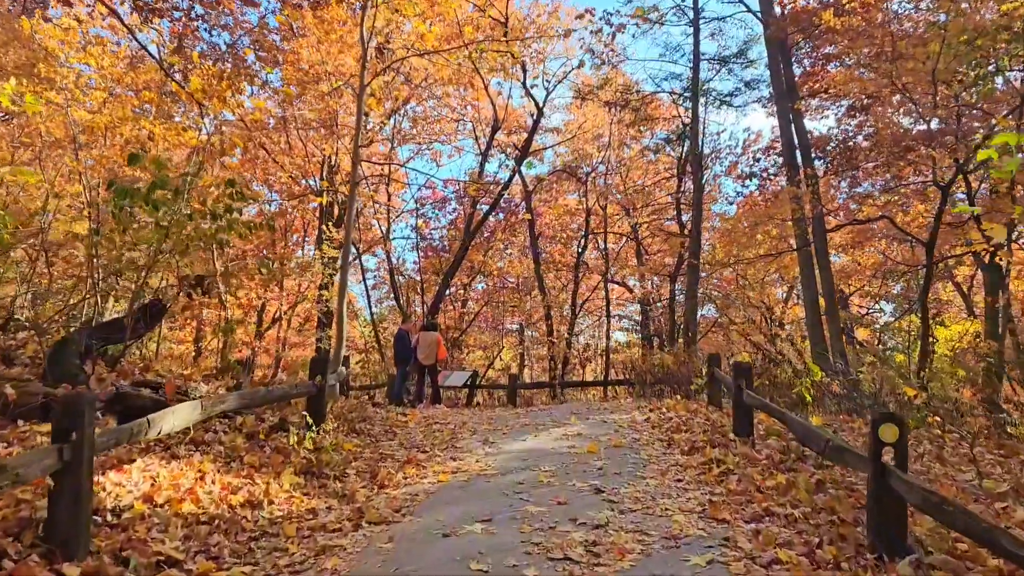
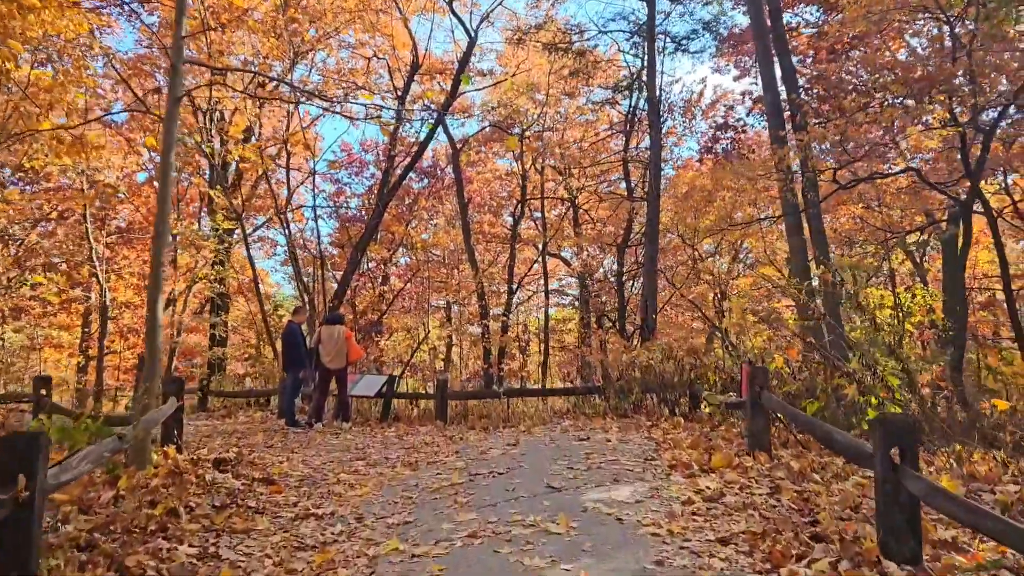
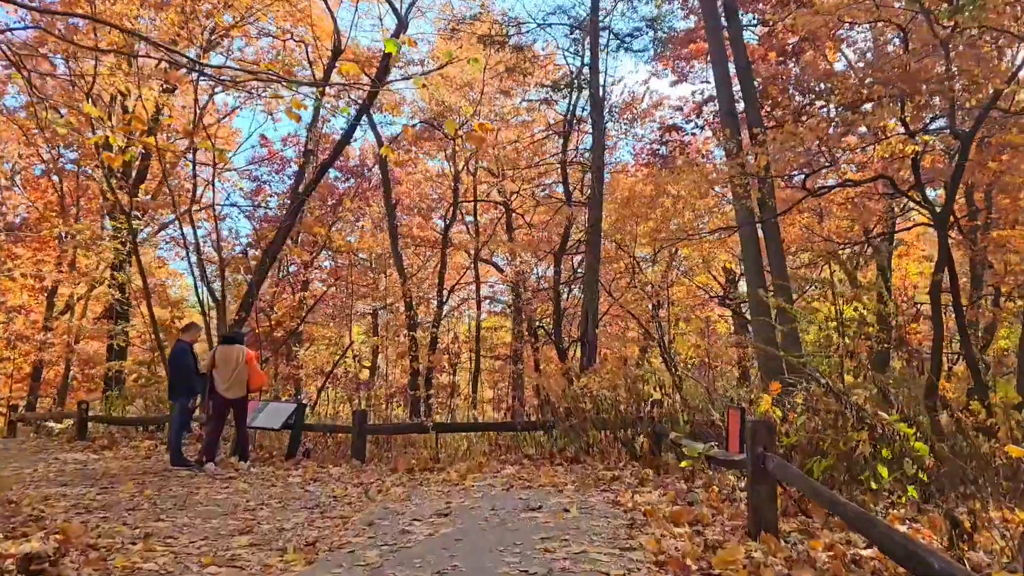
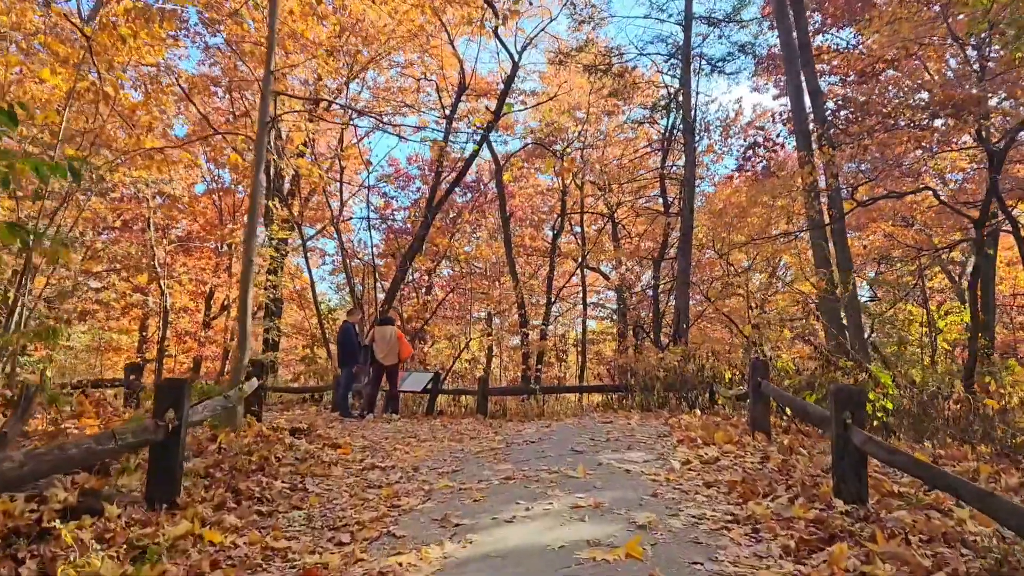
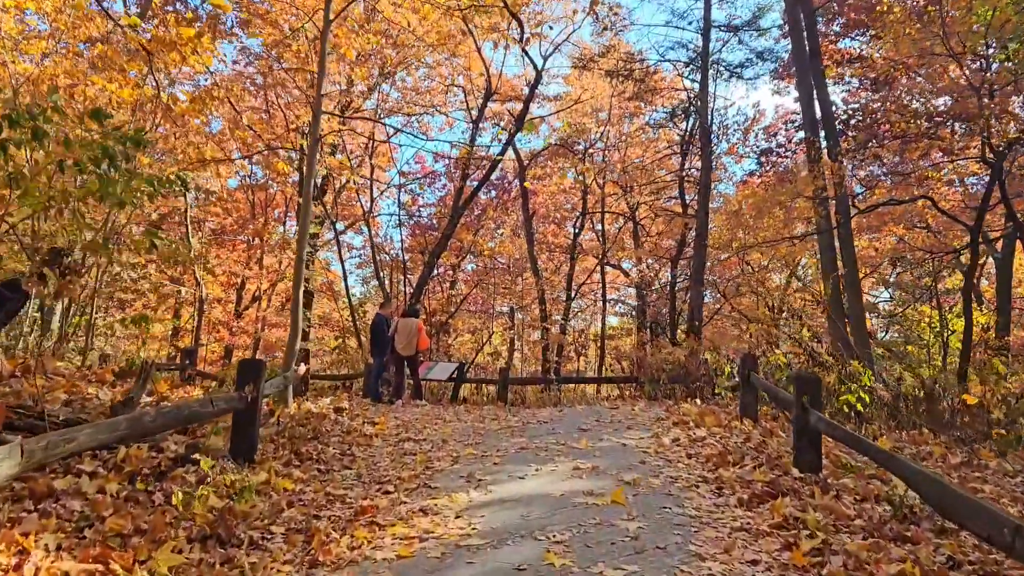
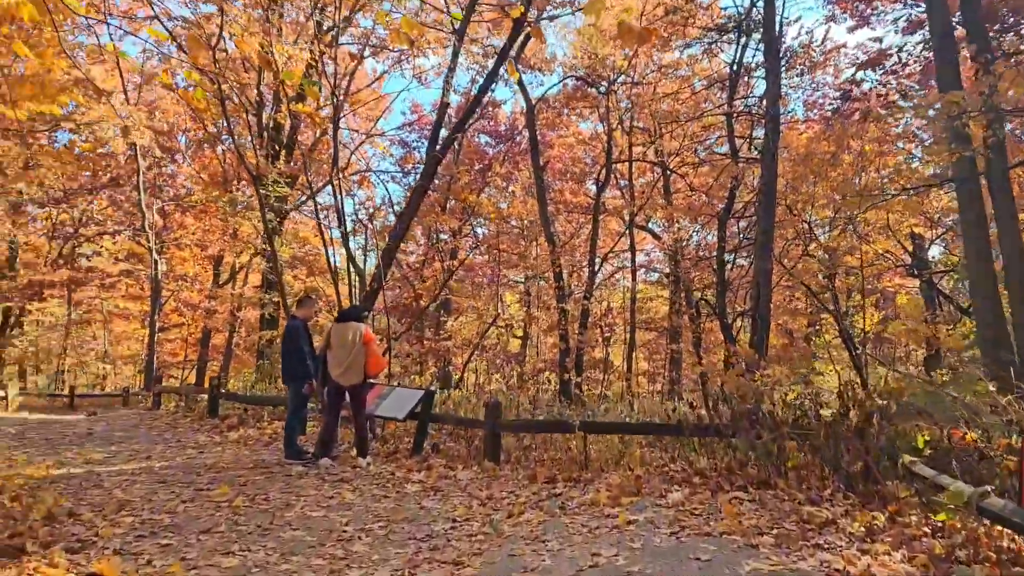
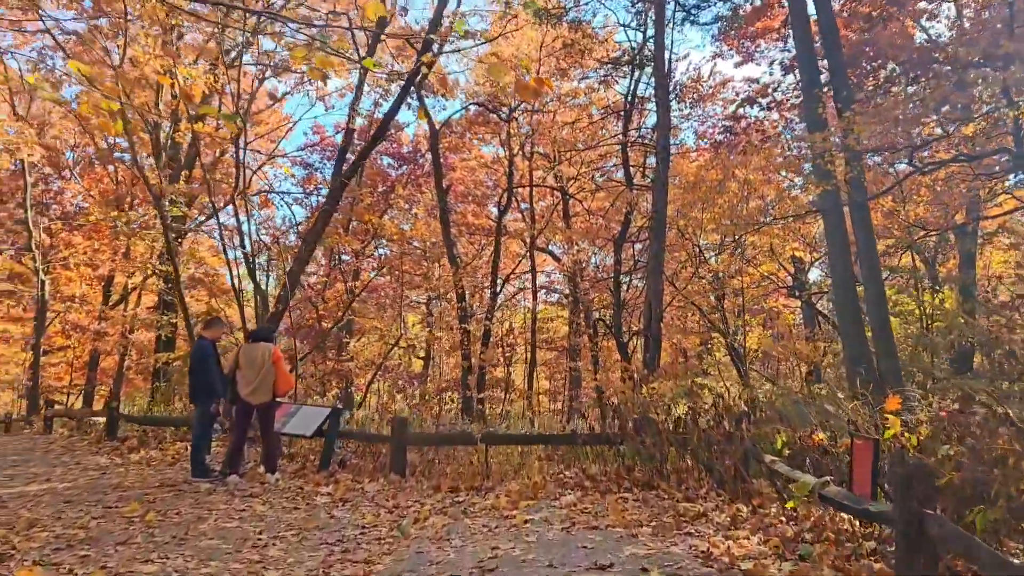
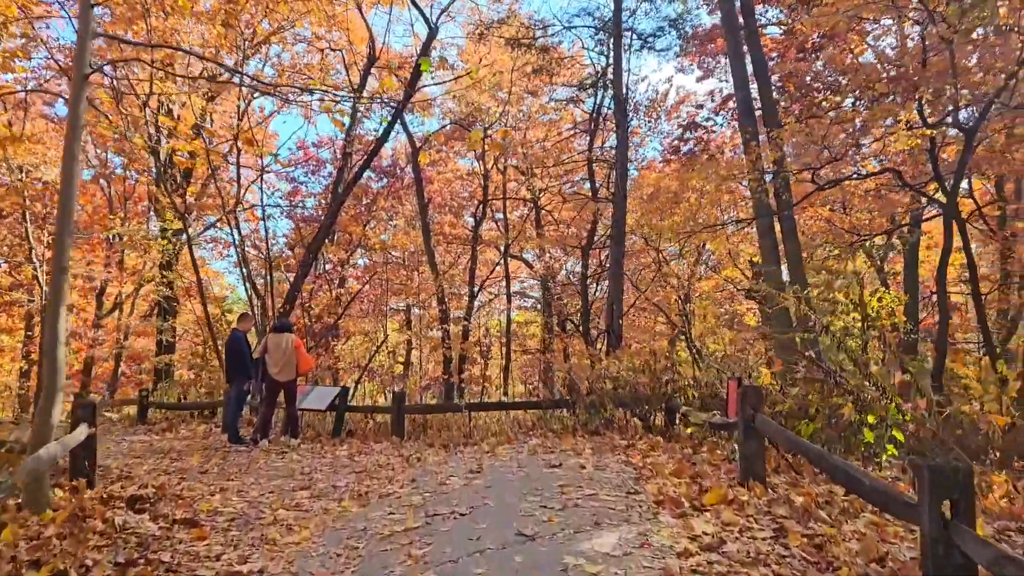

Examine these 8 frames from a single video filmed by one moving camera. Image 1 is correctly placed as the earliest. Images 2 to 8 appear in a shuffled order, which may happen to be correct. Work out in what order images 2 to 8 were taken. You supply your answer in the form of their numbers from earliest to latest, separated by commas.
5, 4, 2, 8, 3, 7, 6
